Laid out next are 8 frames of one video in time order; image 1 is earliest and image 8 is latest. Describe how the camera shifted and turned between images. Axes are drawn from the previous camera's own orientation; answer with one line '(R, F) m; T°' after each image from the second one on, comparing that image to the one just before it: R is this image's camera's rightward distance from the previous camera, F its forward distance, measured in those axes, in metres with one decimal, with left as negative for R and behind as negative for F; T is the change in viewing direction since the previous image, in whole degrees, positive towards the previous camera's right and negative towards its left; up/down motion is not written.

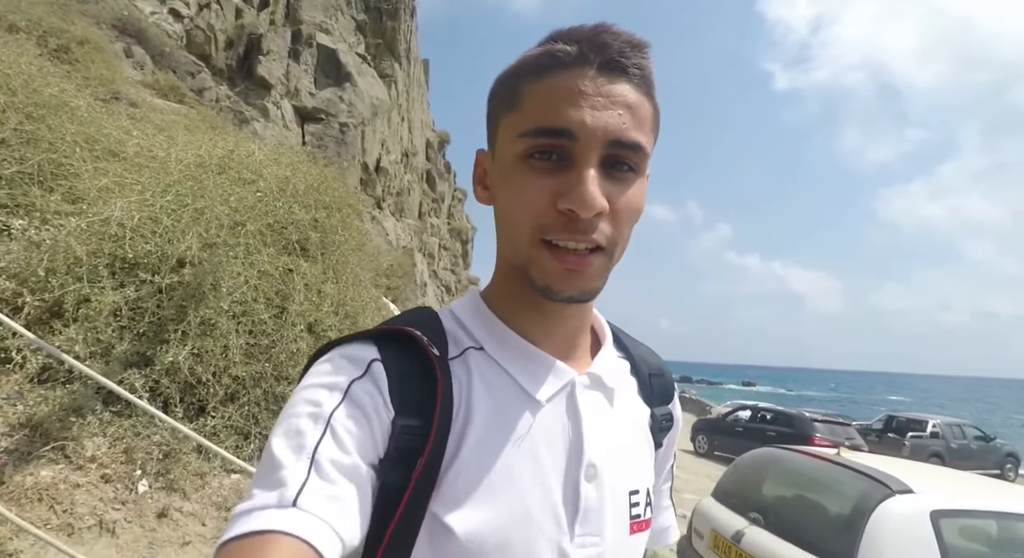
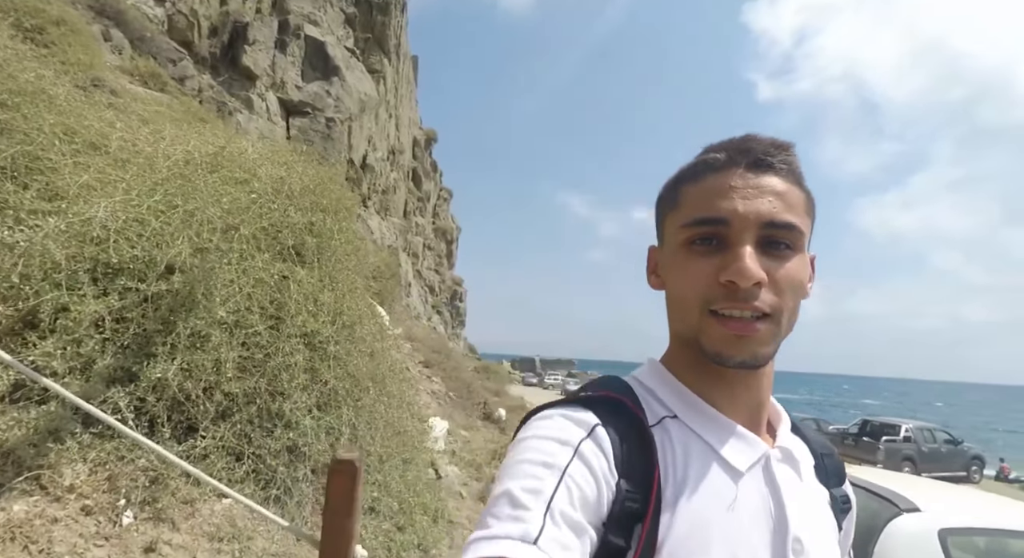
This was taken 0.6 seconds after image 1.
(-0.3, +0.2) m; +2°
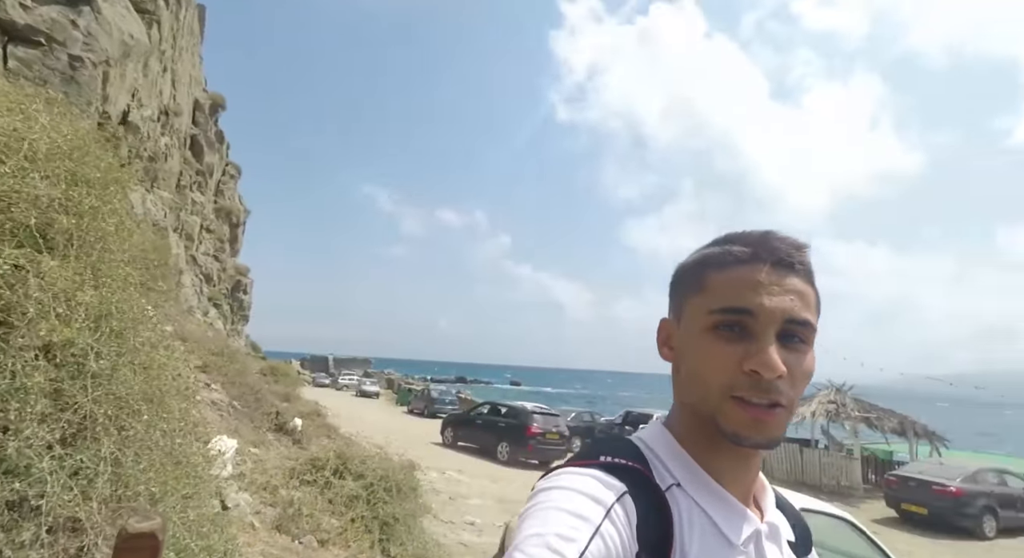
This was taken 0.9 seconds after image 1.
(-0.4, +0.3) m; +22°
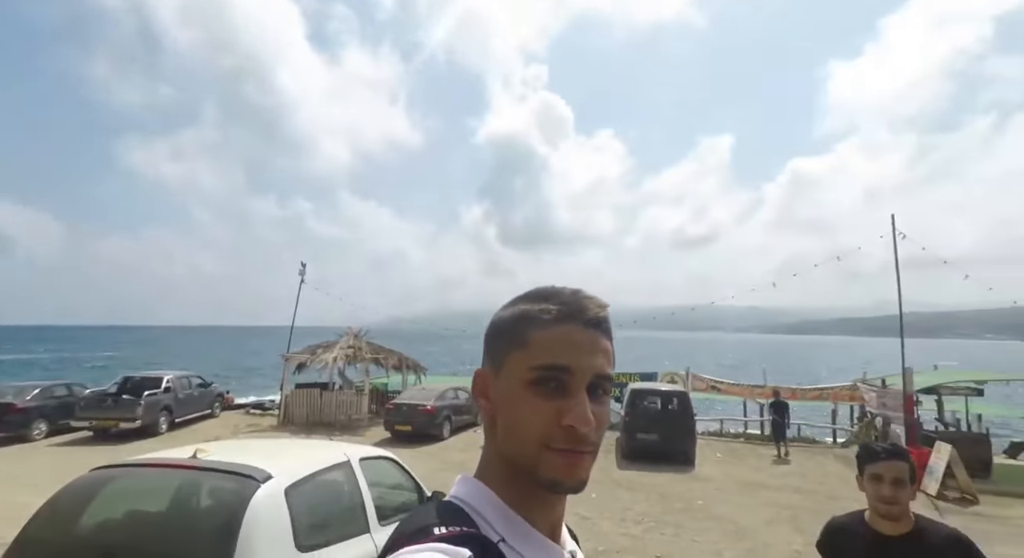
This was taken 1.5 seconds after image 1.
(-0.6, +0.5) m; +51°
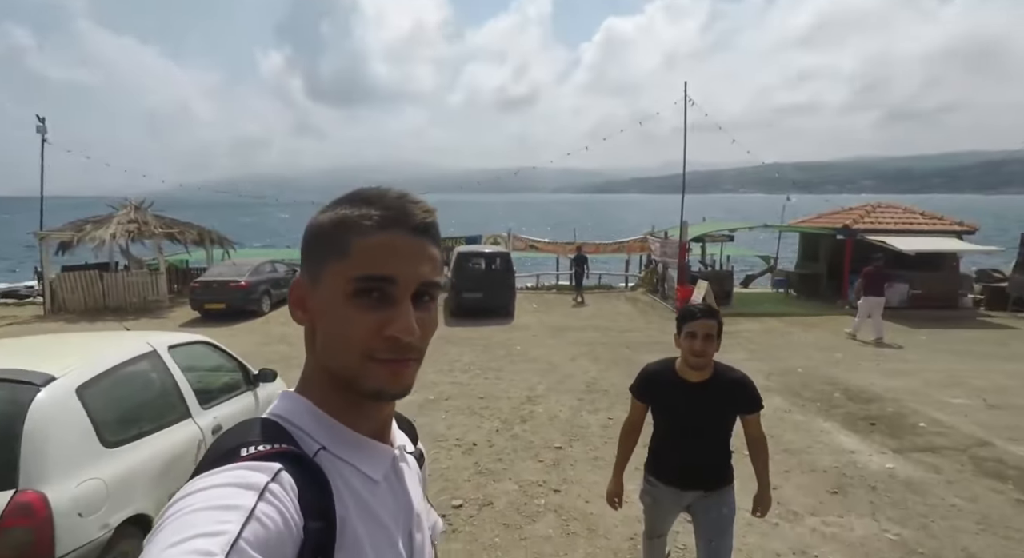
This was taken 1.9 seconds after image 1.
(0.0, +0.1) m; +19°
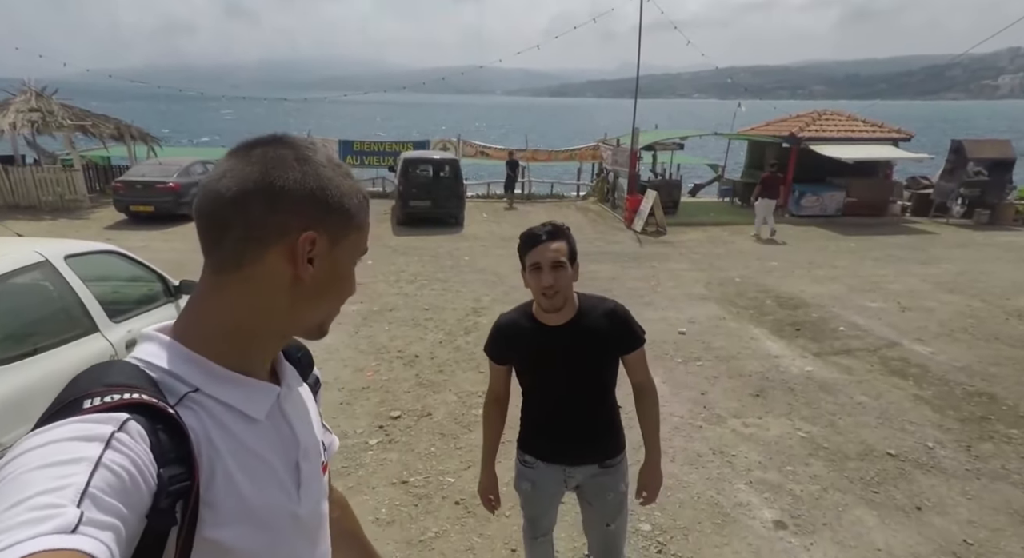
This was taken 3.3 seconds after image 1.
(+0.2, +0.2) m; +5°
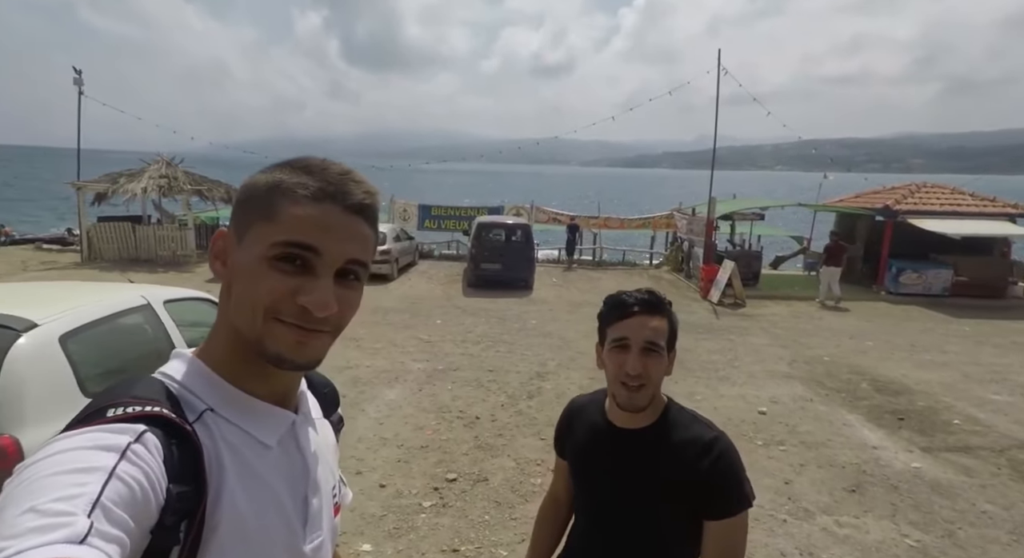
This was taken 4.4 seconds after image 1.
(0.0, +0.1) m; -8°
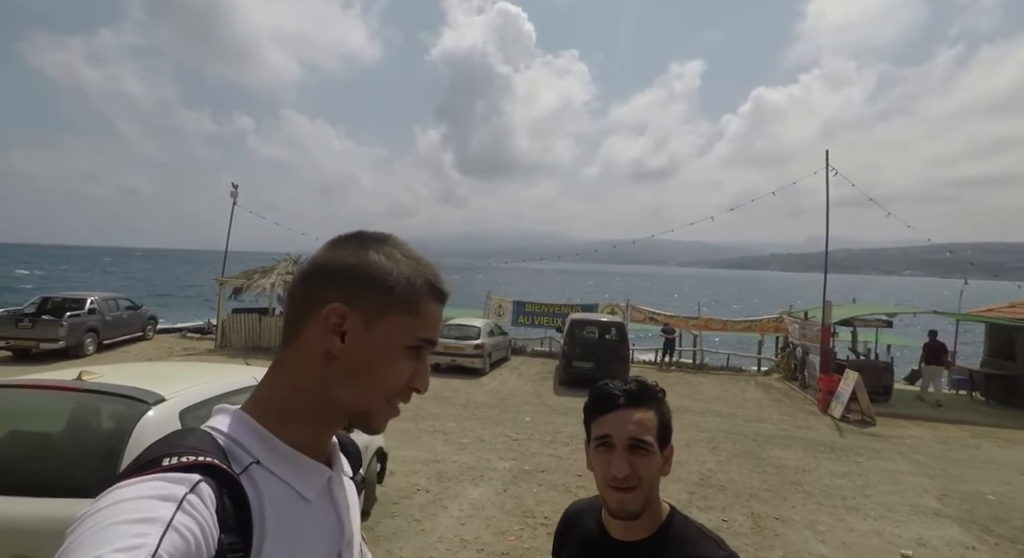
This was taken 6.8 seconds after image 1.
(0.0, 0.0) m; -11°
